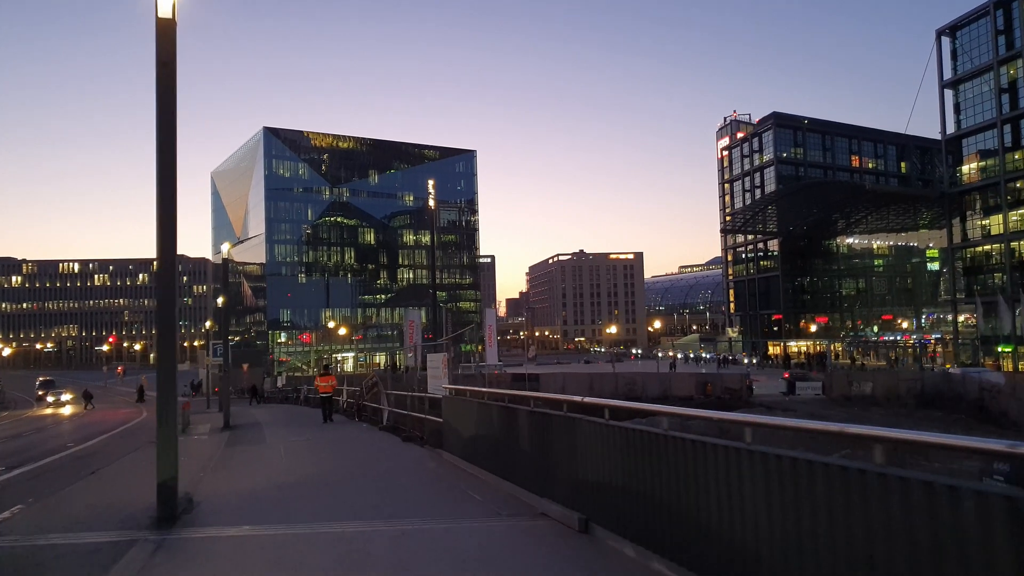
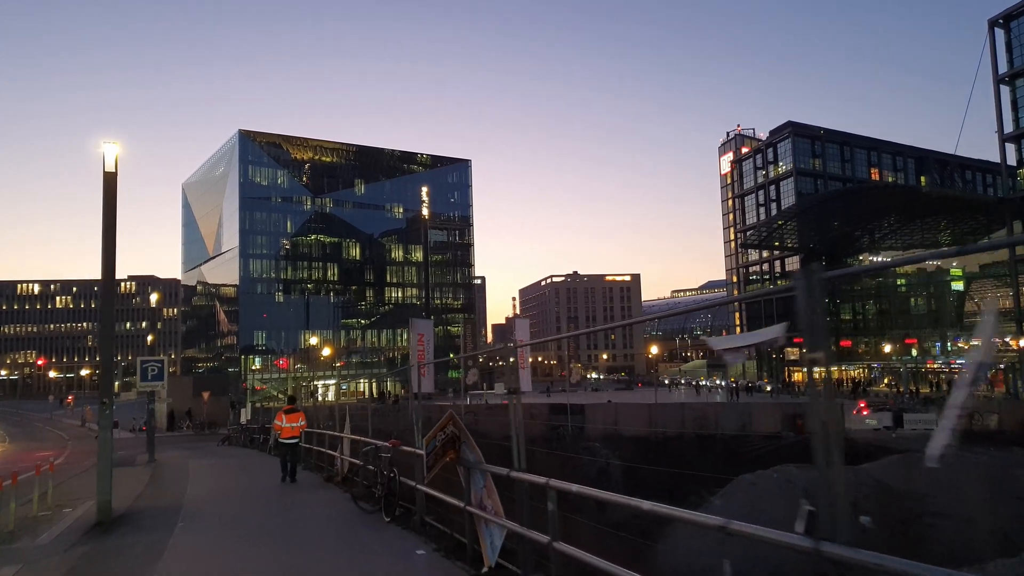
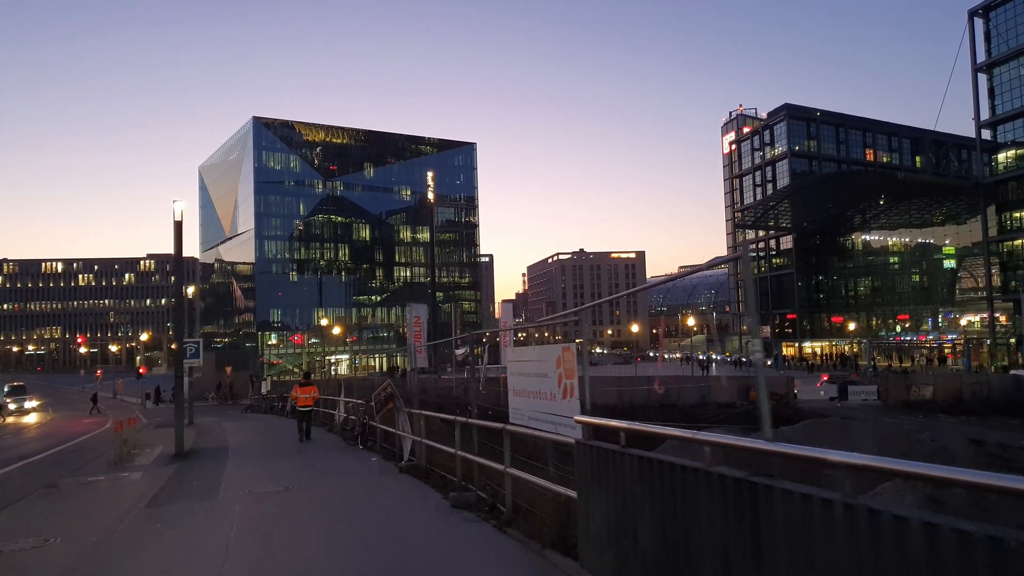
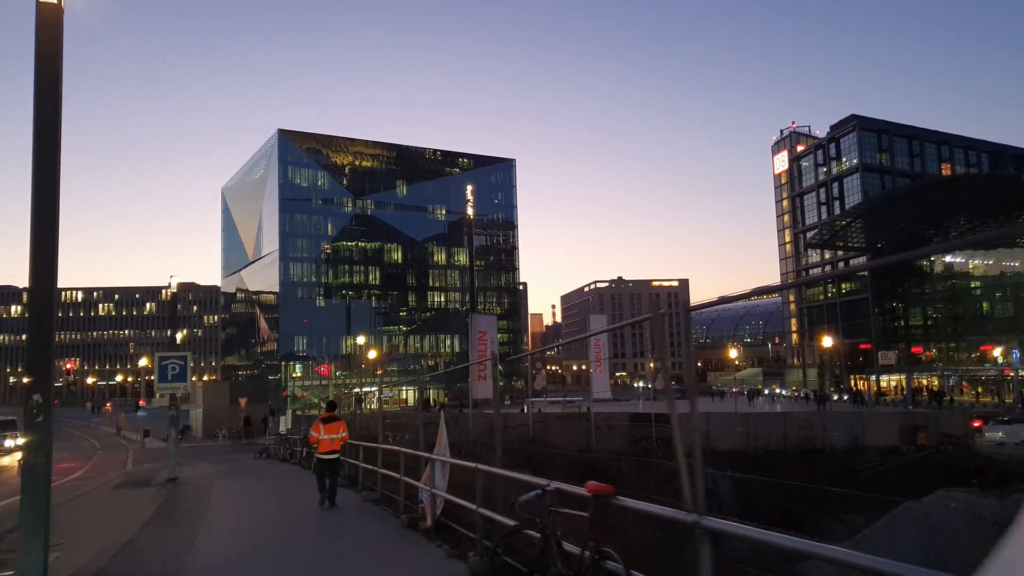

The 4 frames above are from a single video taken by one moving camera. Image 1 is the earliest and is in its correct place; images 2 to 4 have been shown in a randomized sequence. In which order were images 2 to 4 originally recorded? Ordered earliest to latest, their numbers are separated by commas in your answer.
3, 2, 4
